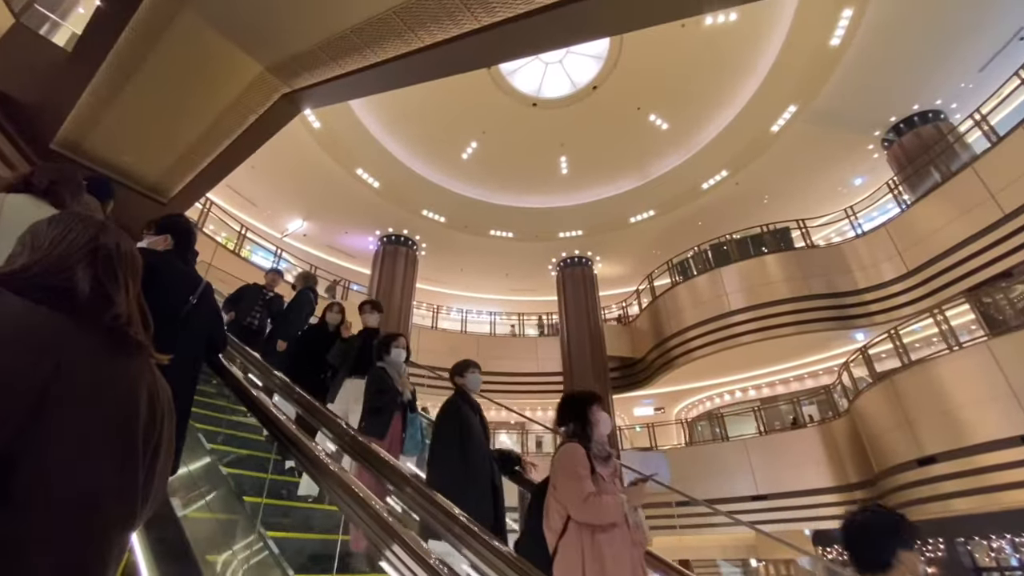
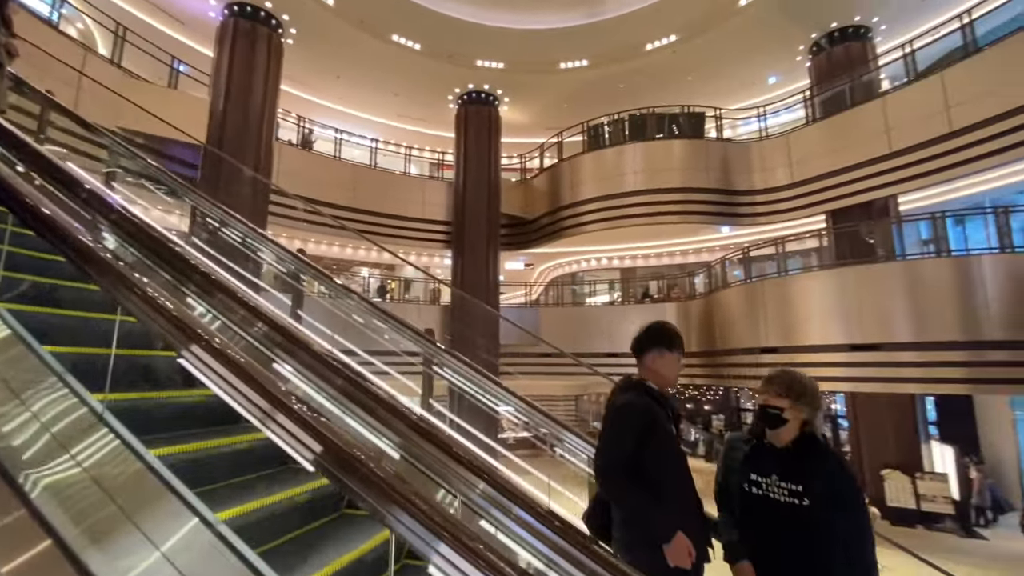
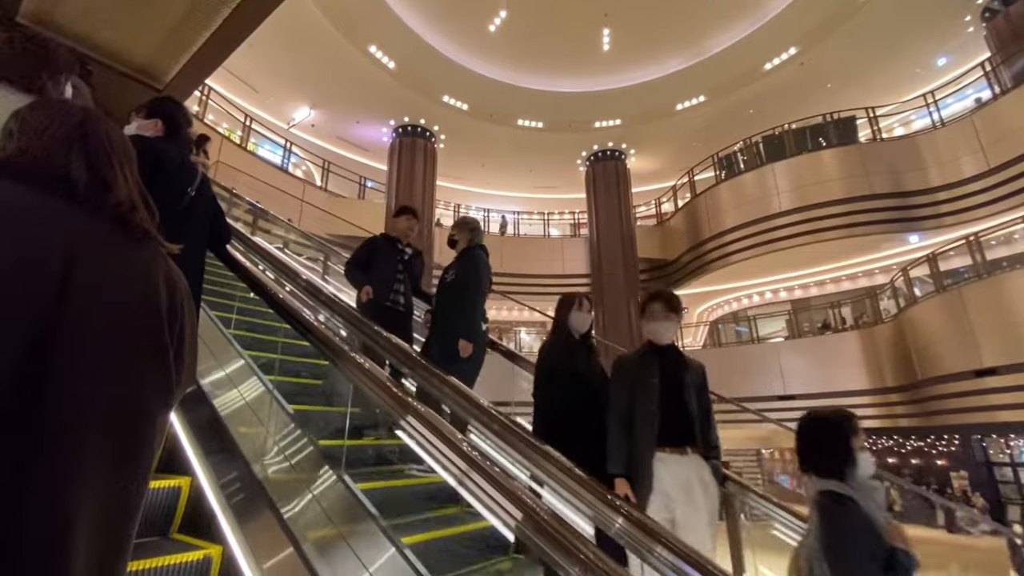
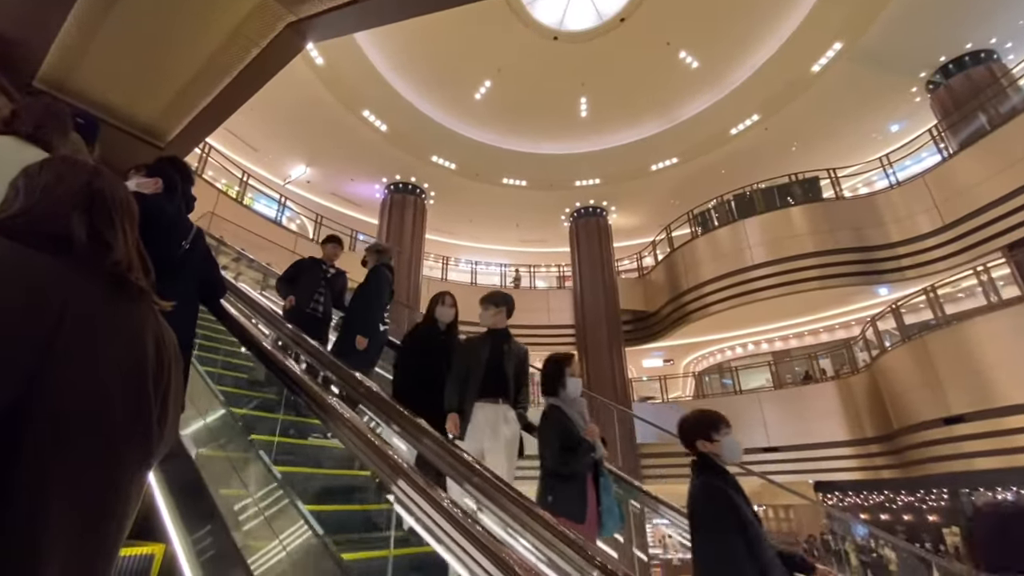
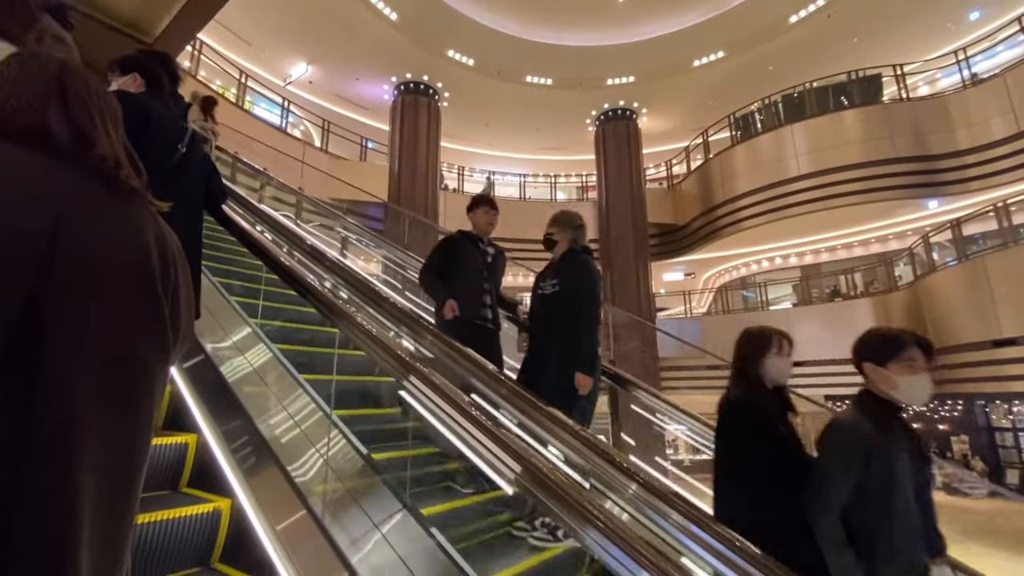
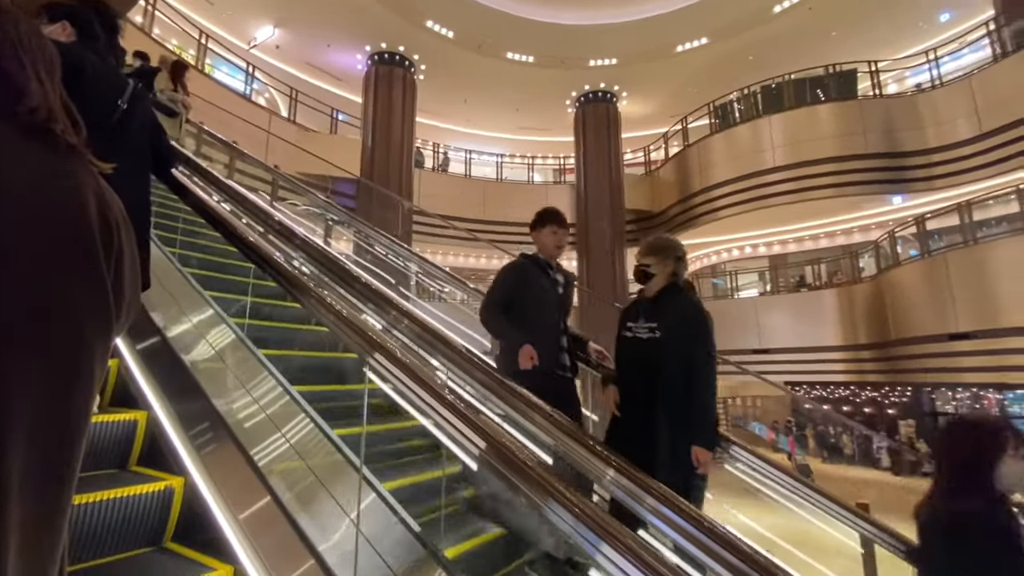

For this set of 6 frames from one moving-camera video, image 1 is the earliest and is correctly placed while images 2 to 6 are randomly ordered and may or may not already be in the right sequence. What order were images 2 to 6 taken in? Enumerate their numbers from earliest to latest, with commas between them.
4, 3, 5, 6, 2
